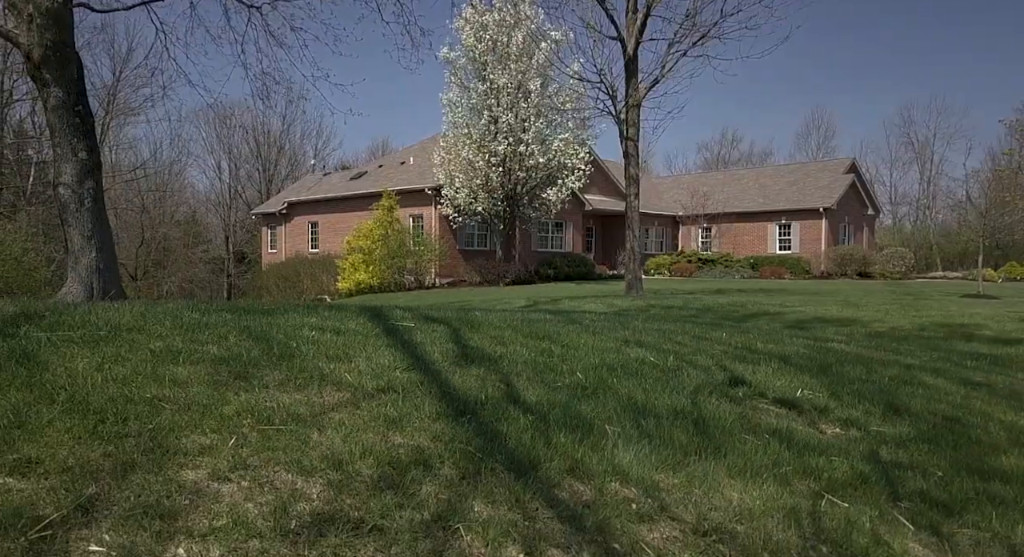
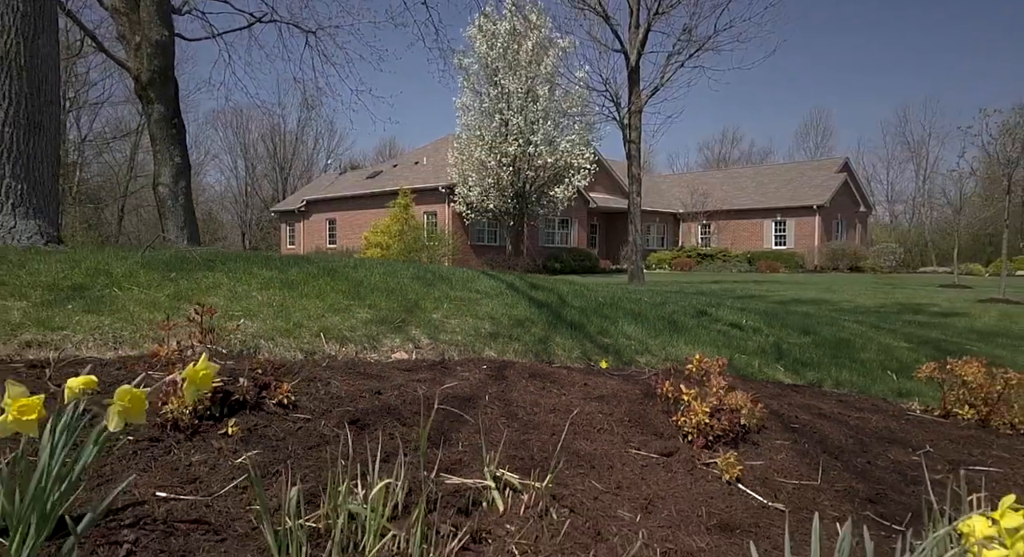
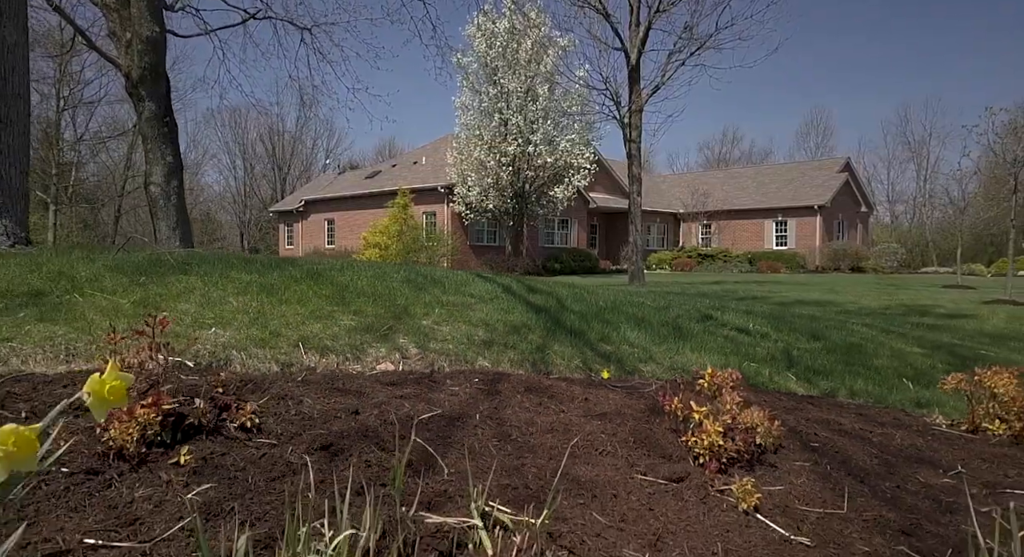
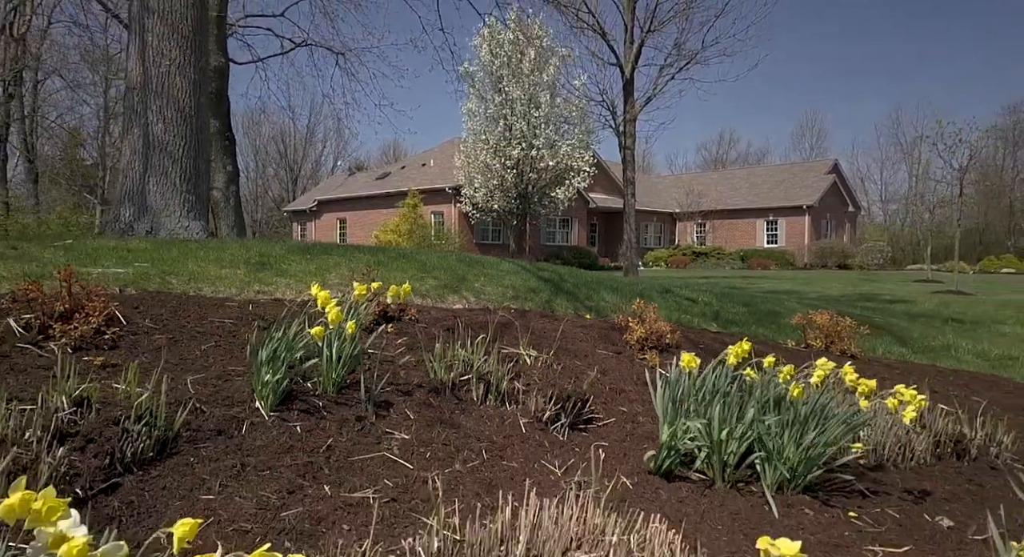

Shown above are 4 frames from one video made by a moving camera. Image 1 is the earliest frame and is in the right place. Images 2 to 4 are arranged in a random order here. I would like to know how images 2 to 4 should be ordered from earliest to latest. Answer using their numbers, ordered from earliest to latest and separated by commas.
3, 2, 4
